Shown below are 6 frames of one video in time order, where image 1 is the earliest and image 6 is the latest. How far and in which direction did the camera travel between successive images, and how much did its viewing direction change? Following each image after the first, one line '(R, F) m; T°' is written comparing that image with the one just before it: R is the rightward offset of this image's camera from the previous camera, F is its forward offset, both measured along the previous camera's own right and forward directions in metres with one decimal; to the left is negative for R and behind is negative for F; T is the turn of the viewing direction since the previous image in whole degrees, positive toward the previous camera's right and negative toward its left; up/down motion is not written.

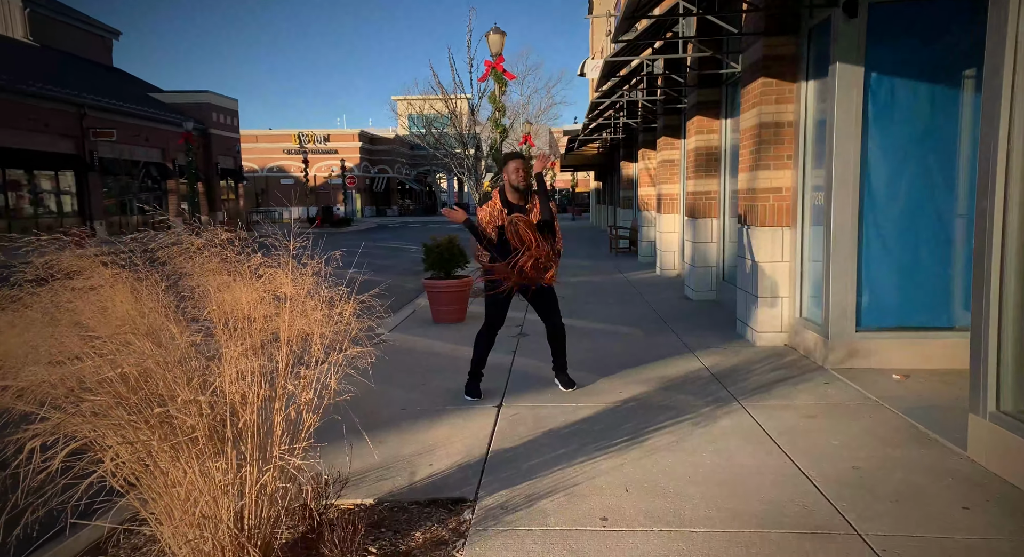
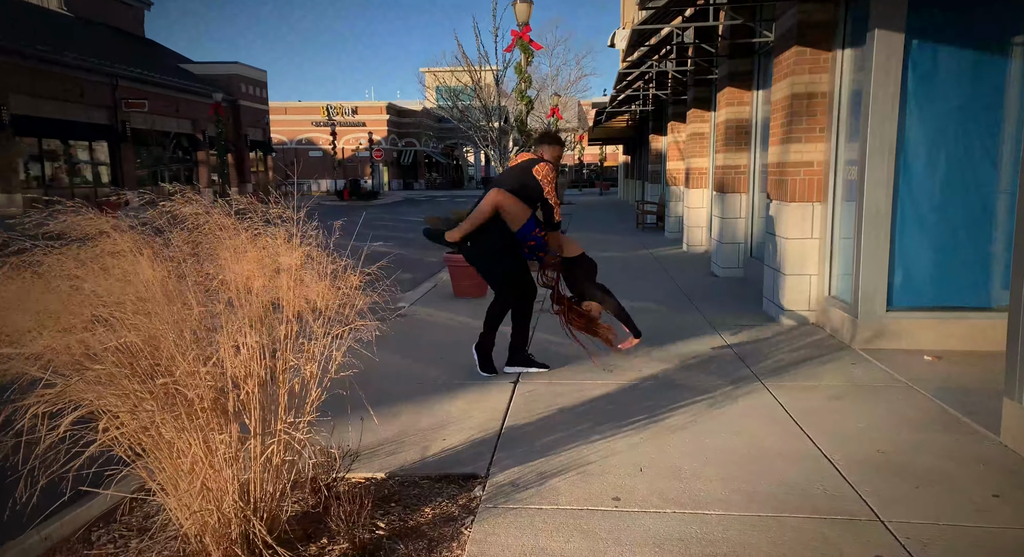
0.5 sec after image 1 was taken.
(+0.1, +0.1) m; -2°
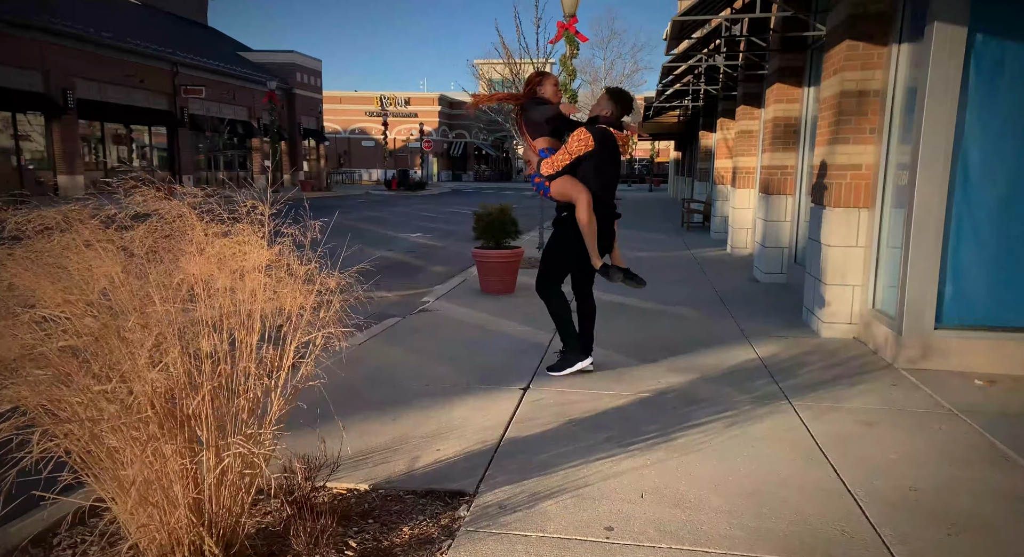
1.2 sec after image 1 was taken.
(+0.2, +0.2) m; -4°
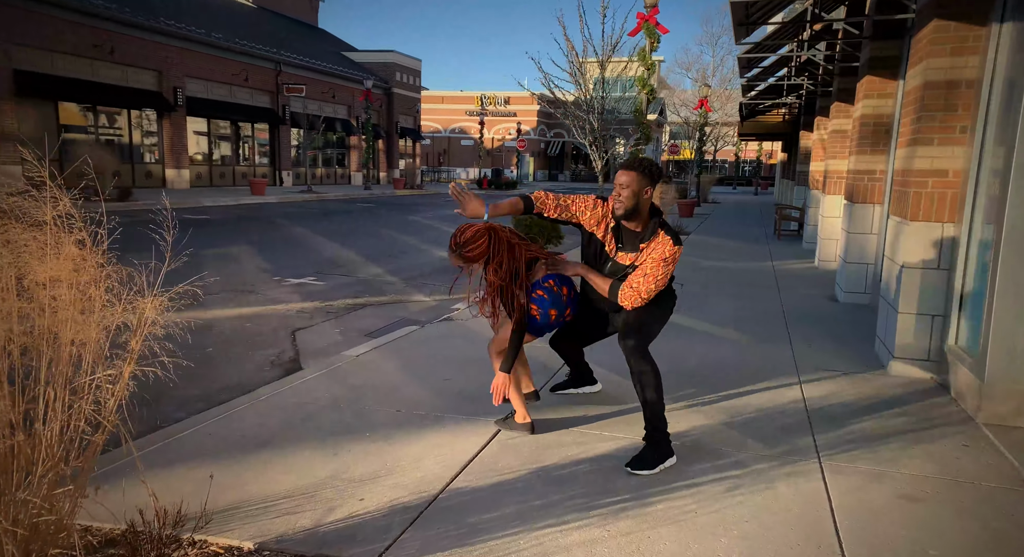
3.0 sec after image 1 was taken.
(+0.7, +0.6) m; -8°
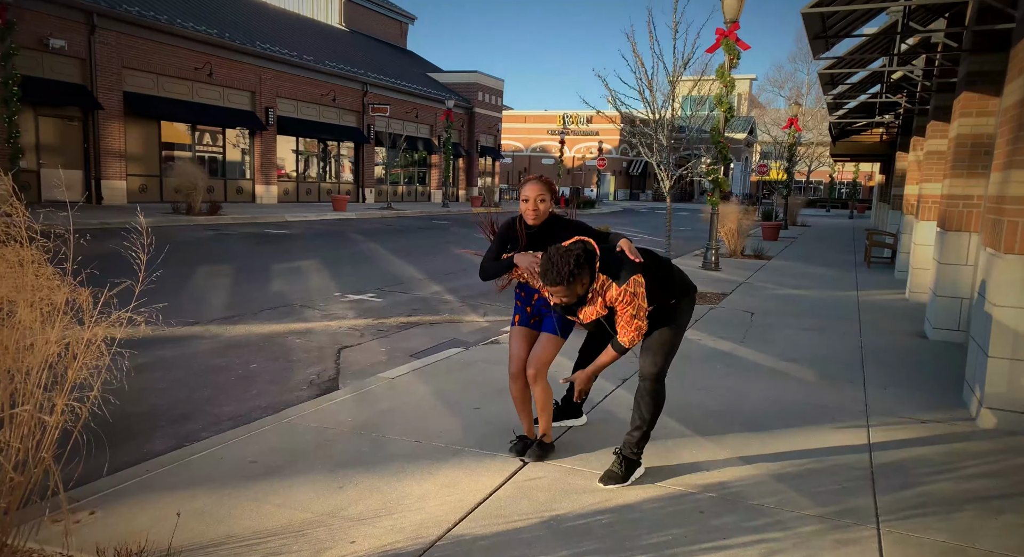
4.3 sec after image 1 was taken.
(+0.3, +0.3) m; -7°
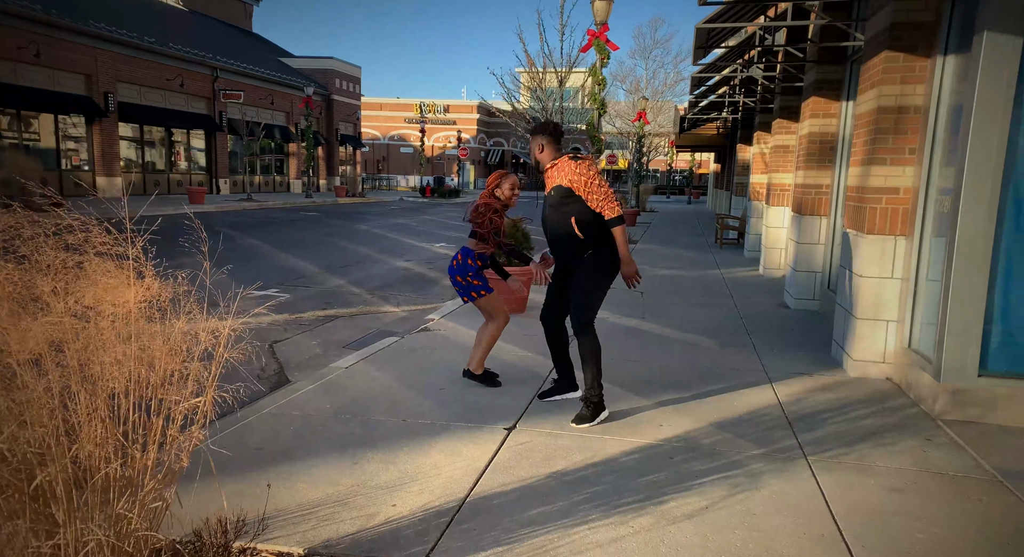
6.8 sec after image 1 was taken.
(-0.7, -0.3) m; +12°
